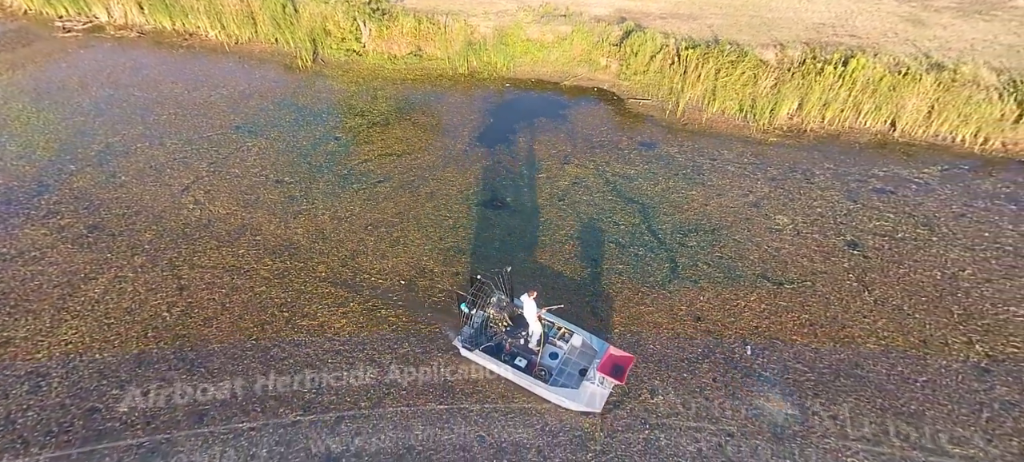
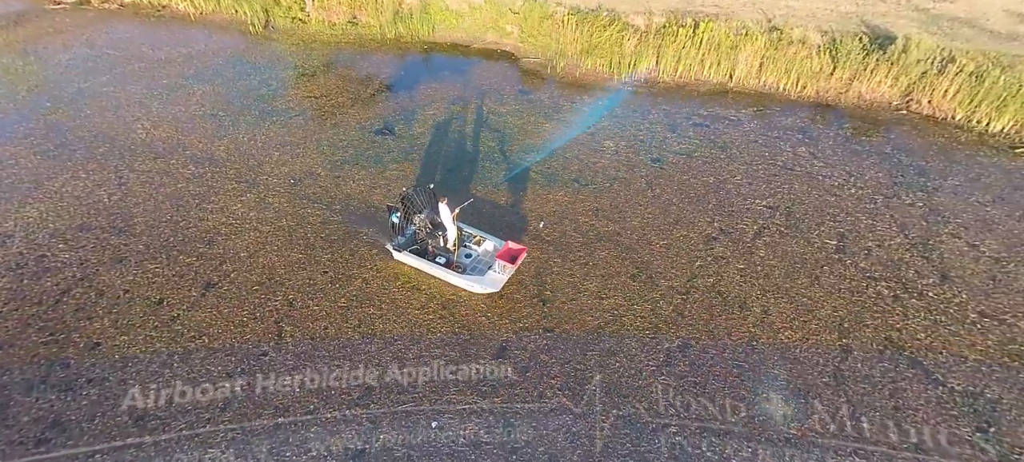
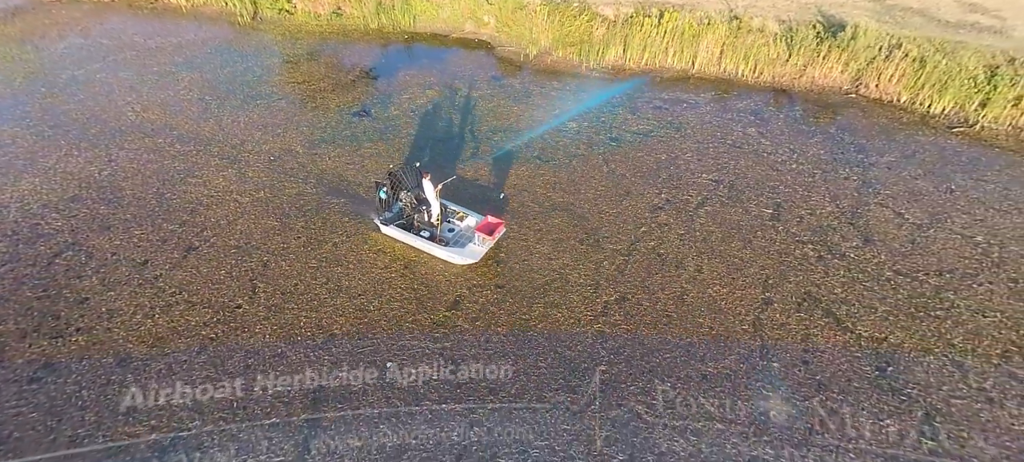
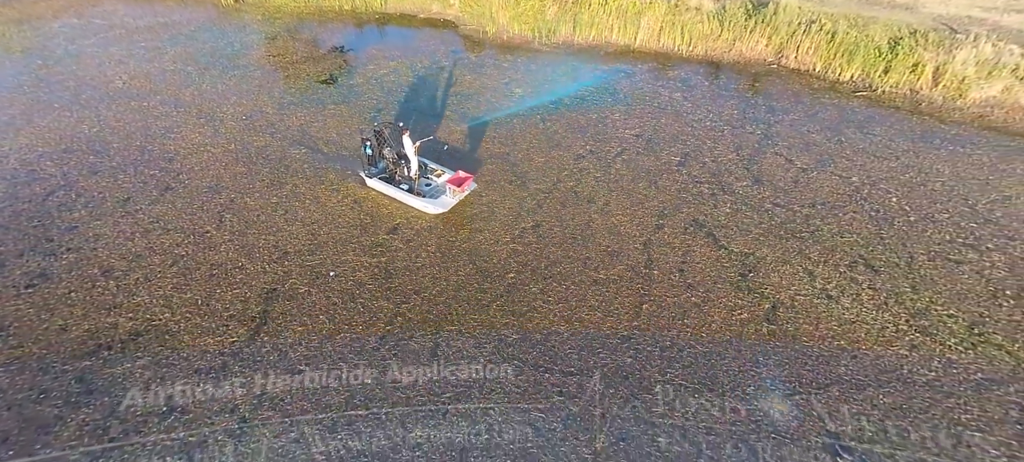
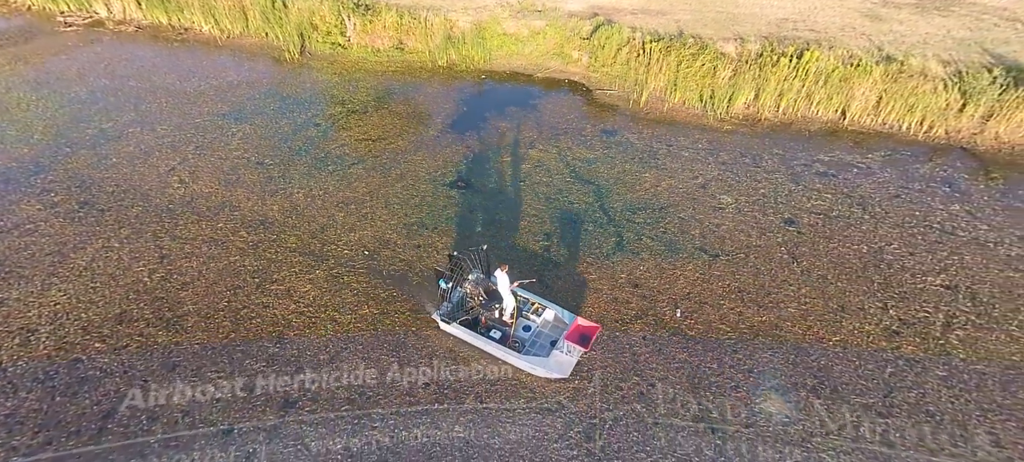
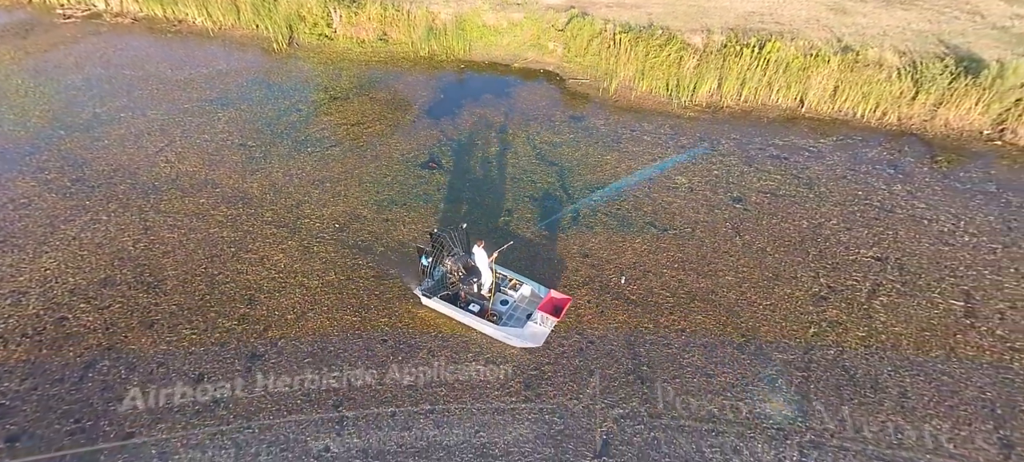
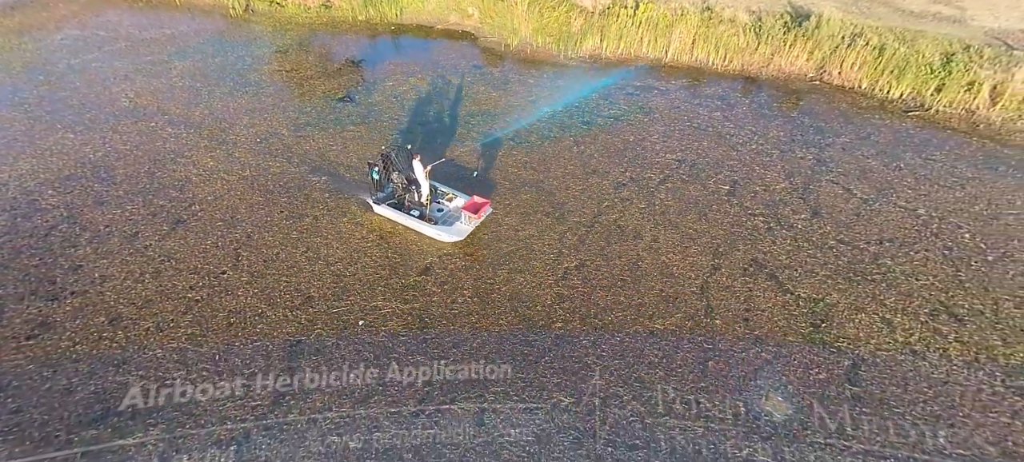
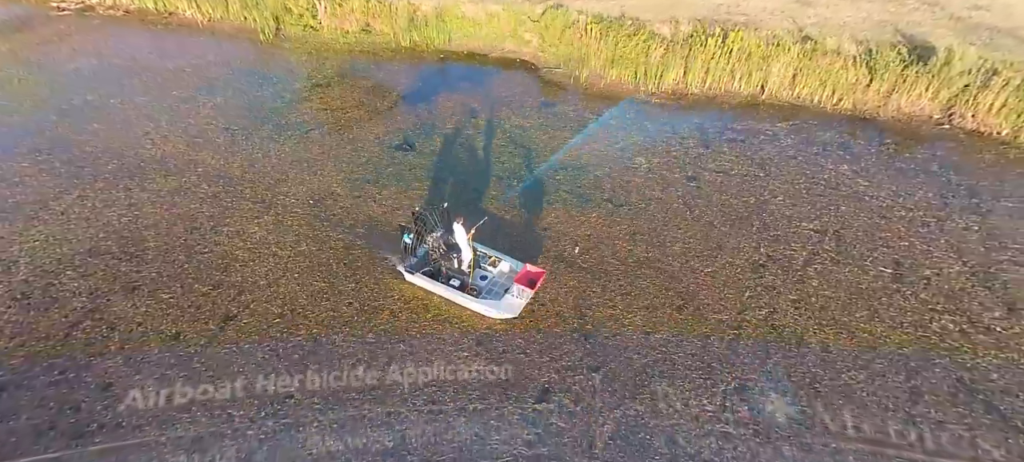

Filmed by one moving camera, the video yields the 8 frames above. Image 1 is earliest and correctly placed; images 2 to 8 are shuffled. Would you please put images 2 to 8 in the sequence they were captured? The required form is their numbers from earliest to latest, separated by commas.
5, 6, 8, 2, 3, 7, 4
